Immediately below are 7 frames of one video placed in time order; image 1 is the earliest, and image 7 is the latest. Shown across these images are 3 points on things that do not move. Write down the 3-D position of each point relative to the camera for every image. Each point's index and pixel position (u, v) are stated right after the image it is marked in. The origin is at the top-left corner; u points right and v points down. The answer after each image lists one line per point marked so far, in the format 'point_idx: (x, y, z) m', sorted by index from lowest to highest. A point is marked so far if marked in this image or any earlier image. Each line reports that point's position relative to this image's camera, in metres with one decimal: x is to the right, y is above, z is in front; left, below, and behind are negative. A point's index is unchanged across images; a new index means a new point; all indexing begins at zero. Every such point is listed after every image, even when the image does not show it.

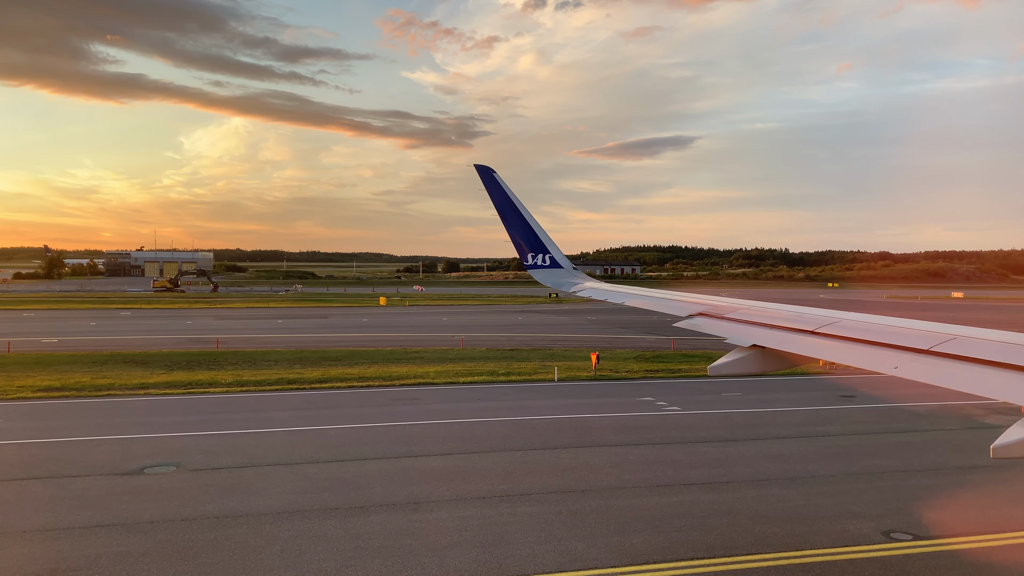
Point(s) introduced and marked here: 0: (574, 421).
0: (+1.3, -3.1, +13.3) m
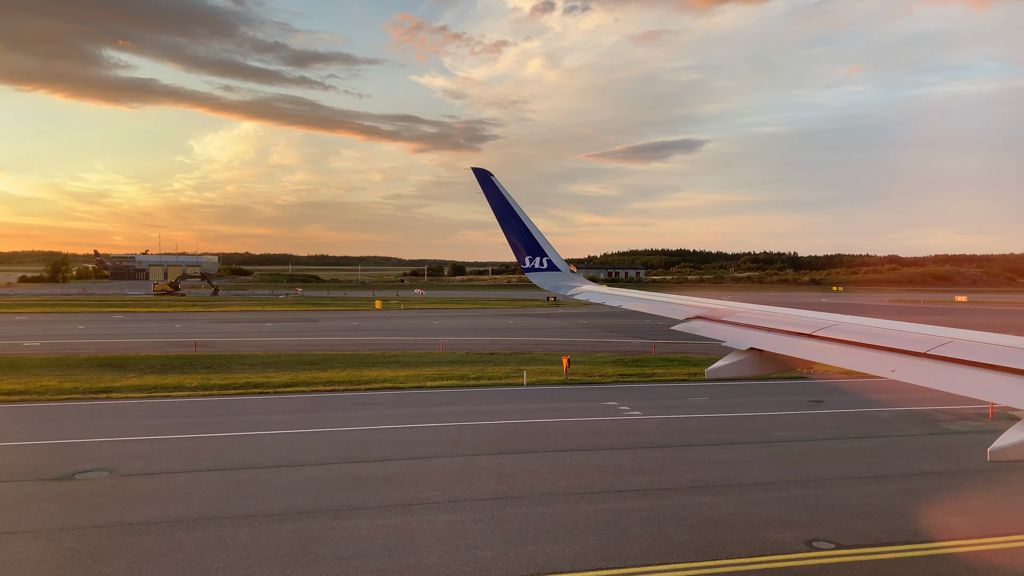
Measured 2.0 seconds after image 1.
0: (+0.3, -3.2, +13.1) m
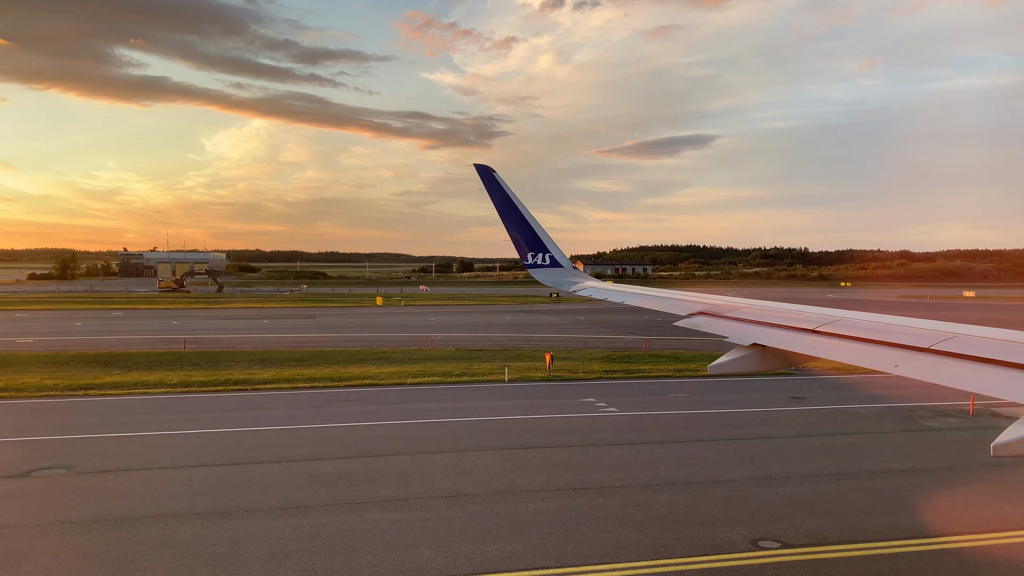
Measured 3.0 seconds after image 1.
0: (-0.4, -3.1, +13.1) m
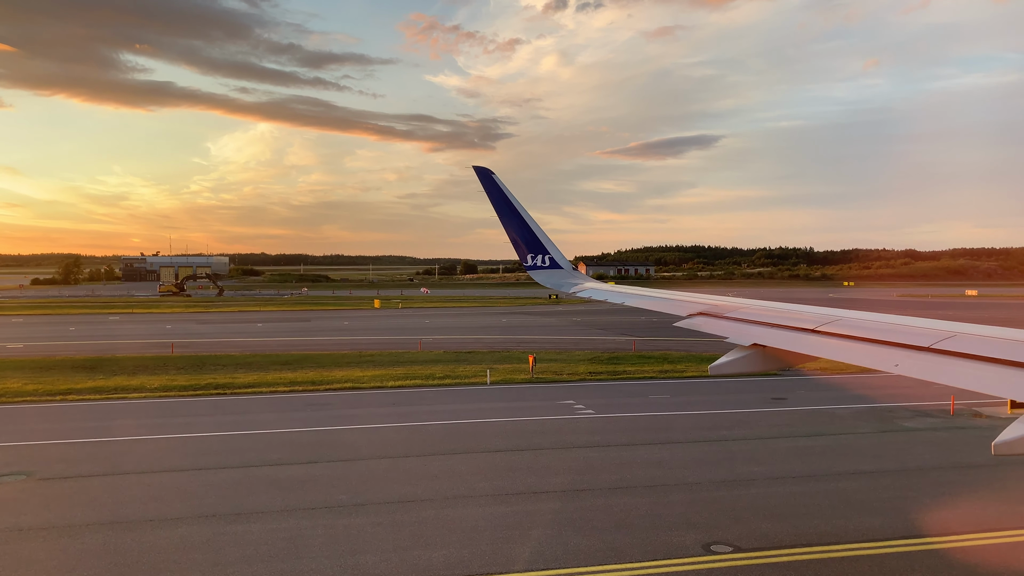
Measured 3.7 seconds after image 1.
0: (-1.0, -3.1, +13.0) m
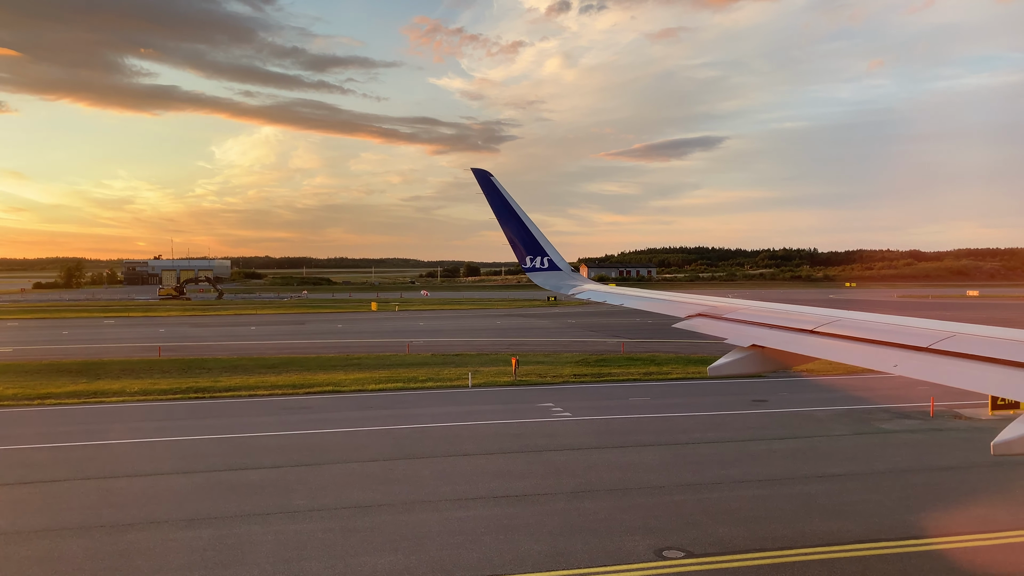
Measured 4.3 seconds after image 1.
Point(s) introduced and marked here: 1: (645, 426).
0: (-1.6, -3.2, +12.9) m
1: (+3.1, -3.2, +13.4) m
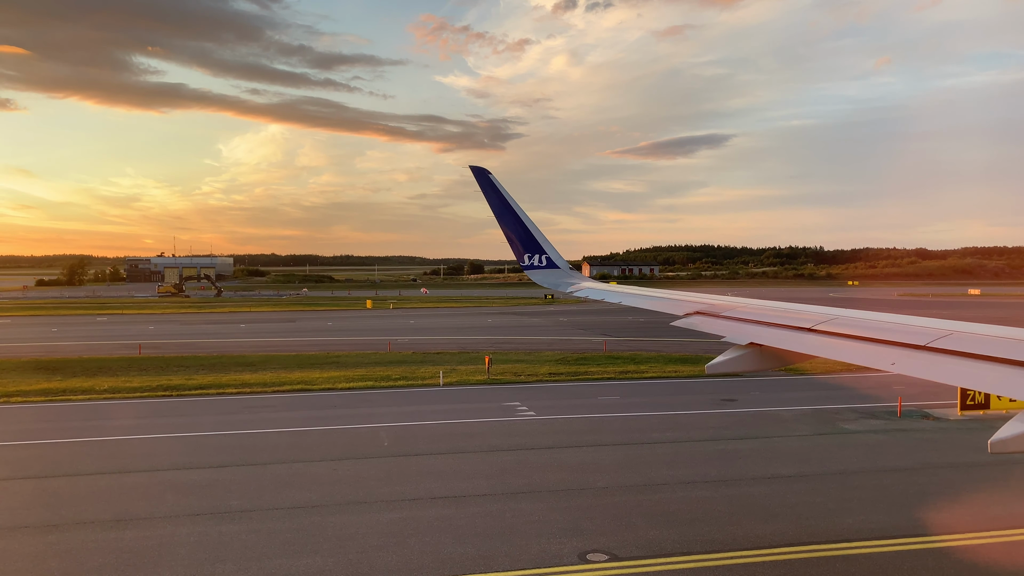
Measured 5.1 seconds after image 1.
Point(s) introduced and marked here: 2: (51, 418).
0: (-2.5, -3.2, +12.8) m
1: (+2.2, -3.2, +13.2) m
2: (-11.4, -3.2, +14.3) m
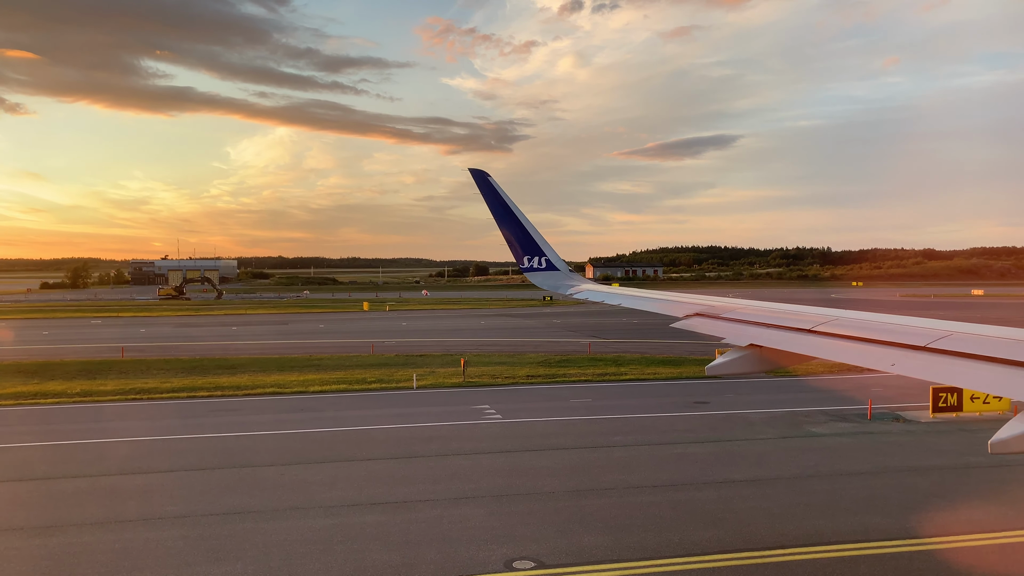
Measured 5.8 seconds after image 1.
0: (-3.3, -3.2, +12.7) m
1: (+1.3, -3.2, +13.1) m
2: (-12.3, -3.3, +14.2) m
